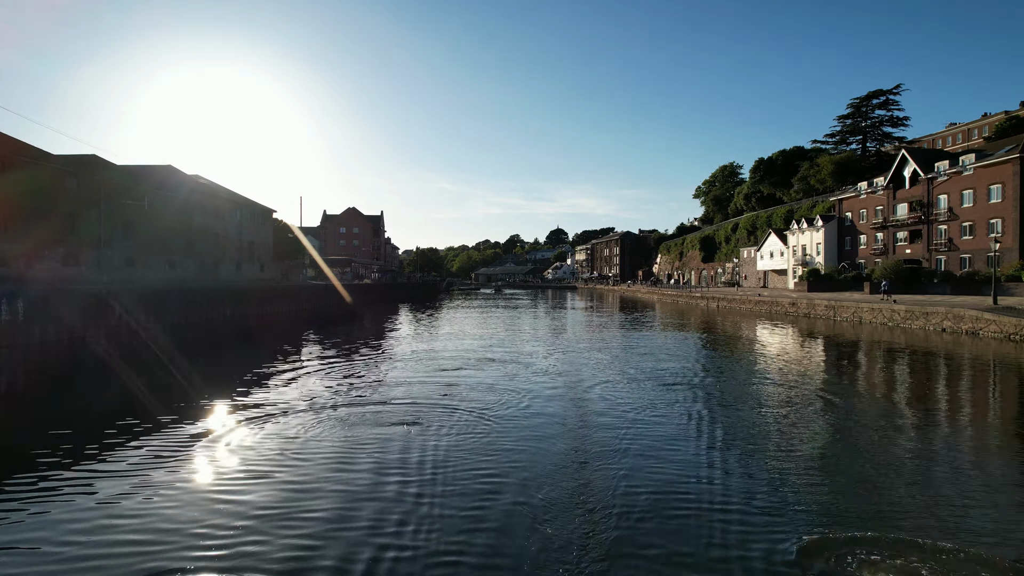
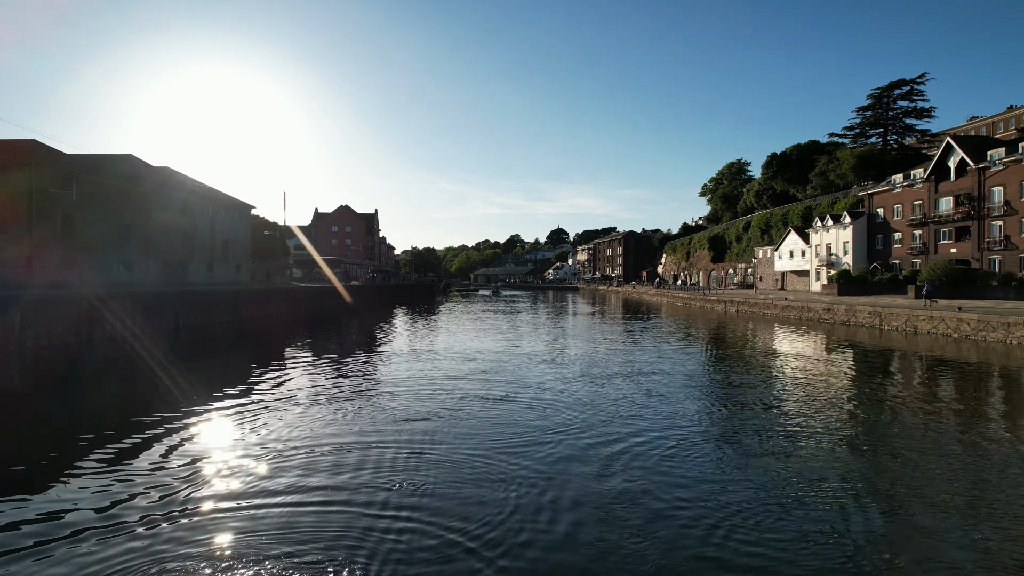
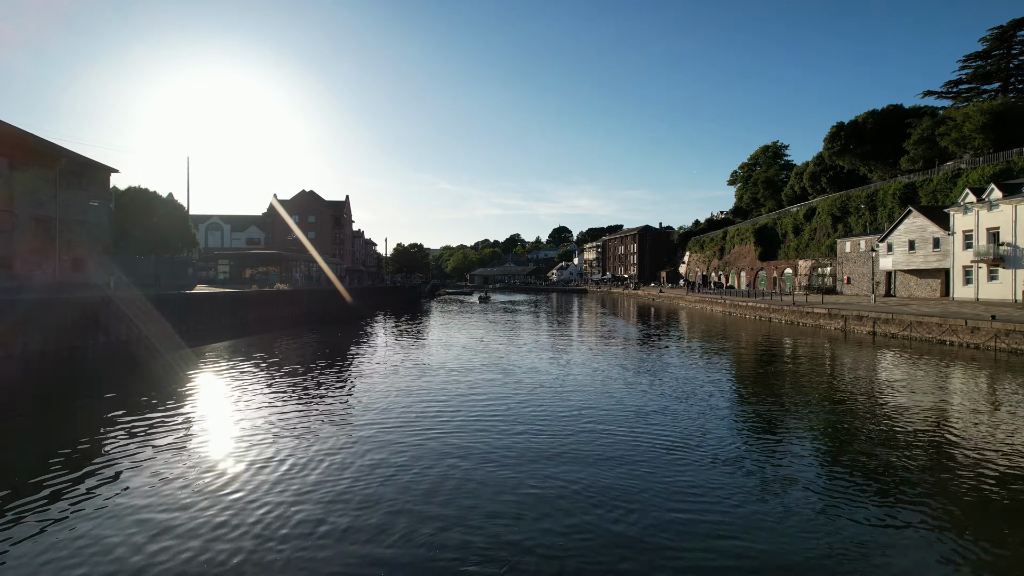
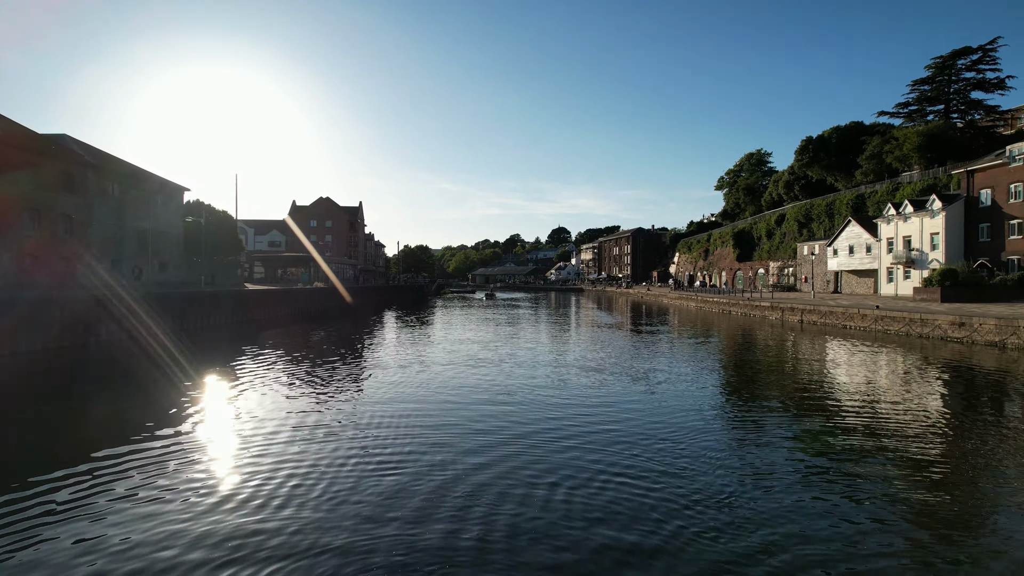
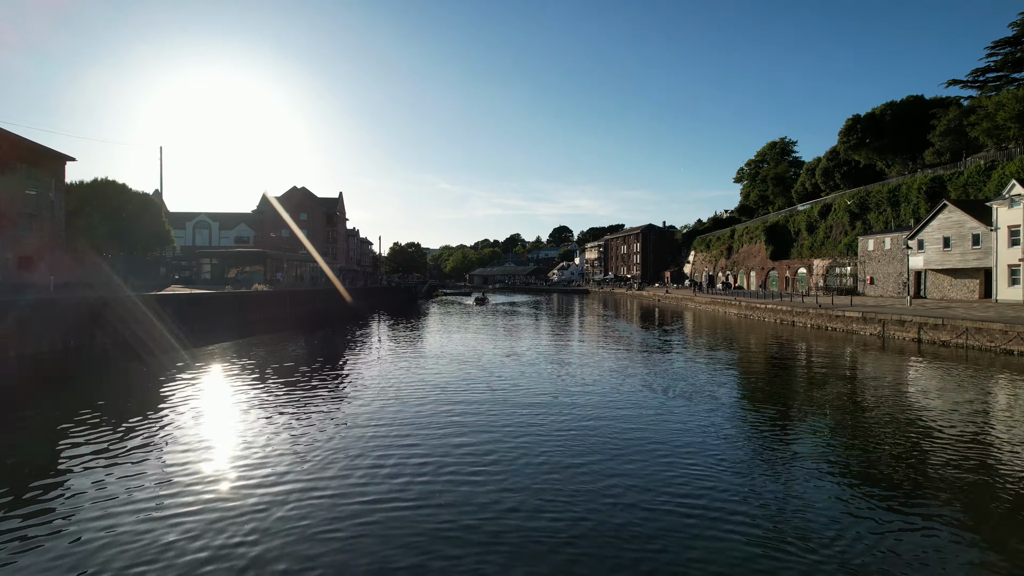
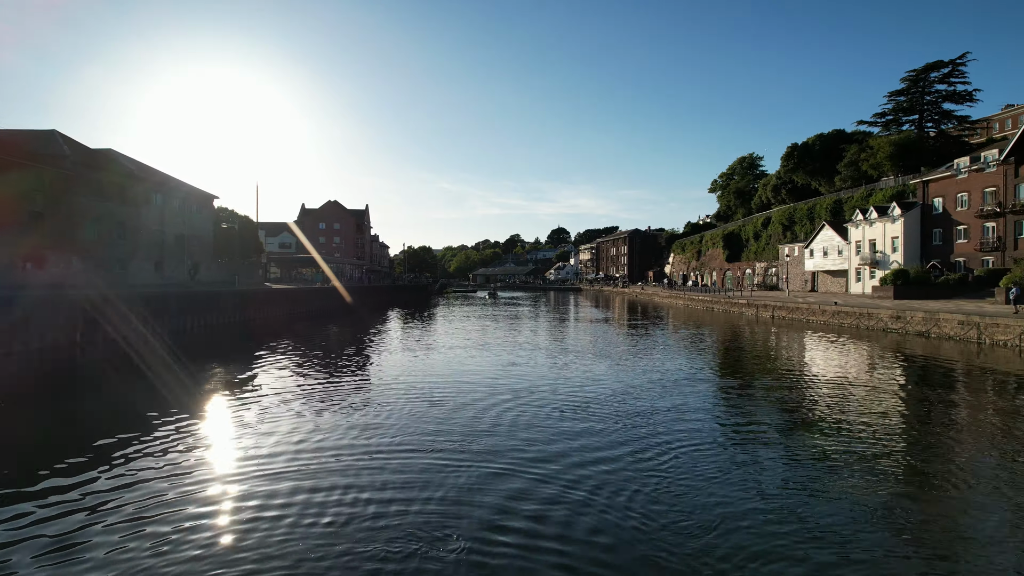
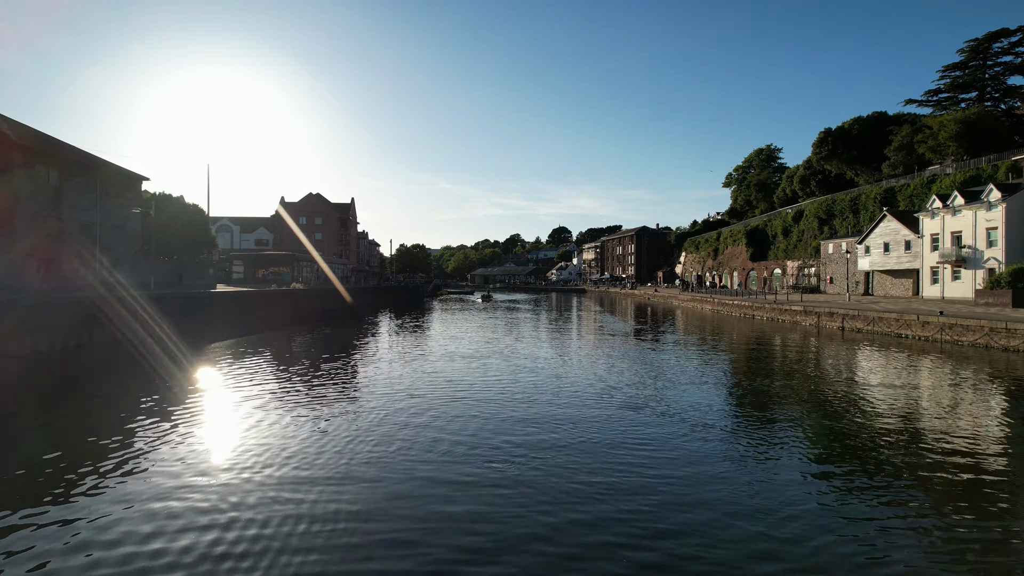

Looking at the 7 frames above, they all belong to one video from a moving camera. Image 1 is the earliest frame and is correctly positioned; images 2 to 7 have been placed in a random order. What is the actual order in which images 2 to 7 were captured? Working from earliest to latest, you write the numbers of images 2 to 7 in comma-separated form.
2, 6, 4, 7, 3, 5
